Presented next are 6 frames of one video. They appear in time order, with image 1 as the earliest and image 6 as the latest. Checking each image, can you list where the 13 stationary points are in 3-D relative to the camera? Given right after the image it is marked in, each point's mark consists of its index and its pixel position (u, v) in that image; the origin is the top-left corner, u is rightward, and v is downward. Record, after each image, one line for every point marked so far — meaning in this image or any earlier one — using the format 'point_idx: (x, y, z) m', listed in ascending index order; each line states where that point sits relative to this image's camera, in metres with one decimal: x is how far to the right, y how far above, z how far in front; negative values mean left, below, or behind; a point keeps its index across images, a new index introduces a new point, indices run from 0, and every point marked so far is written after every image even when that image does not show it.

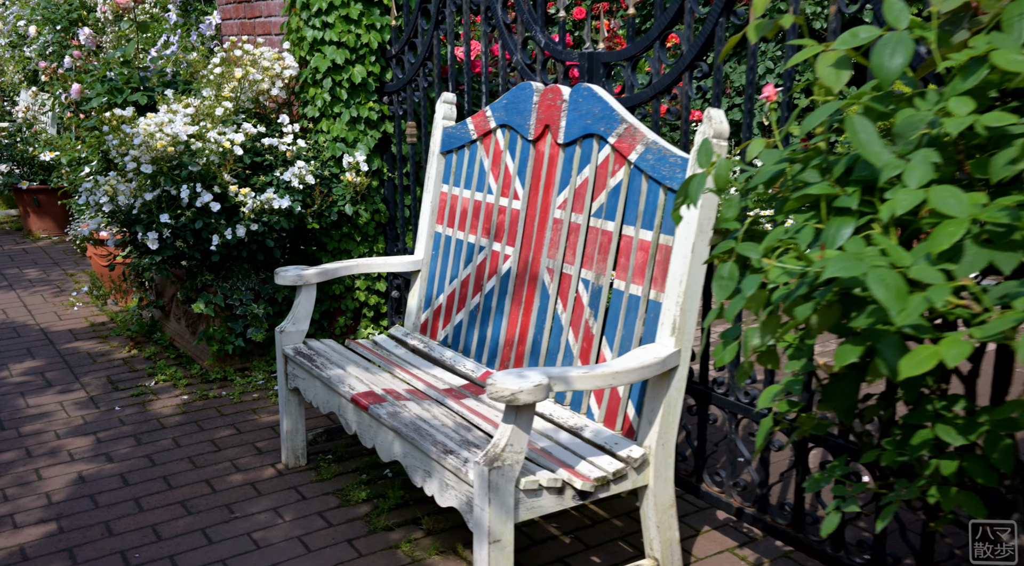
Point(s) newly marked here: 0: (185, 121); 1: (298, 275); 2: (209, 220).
0: (-1.7, +0.9, +5.1) m
1: (-0.9, 0.0, +4.1) m
2: (-1.5, +0.3, +5.0) m
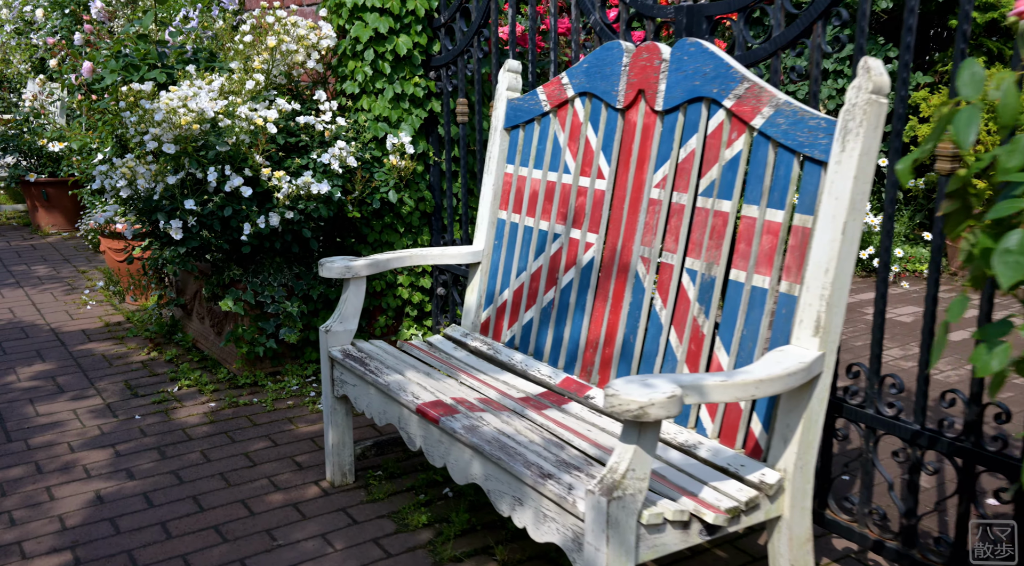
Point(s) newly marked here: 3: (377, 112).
0: (-1.4, +0.9, +4.6) m
1: (-0.6, +0.1, +3.6) m
2: (-1.3, +0.4, +4.5) m
3: (-0.7, +0.9, +4.8) m
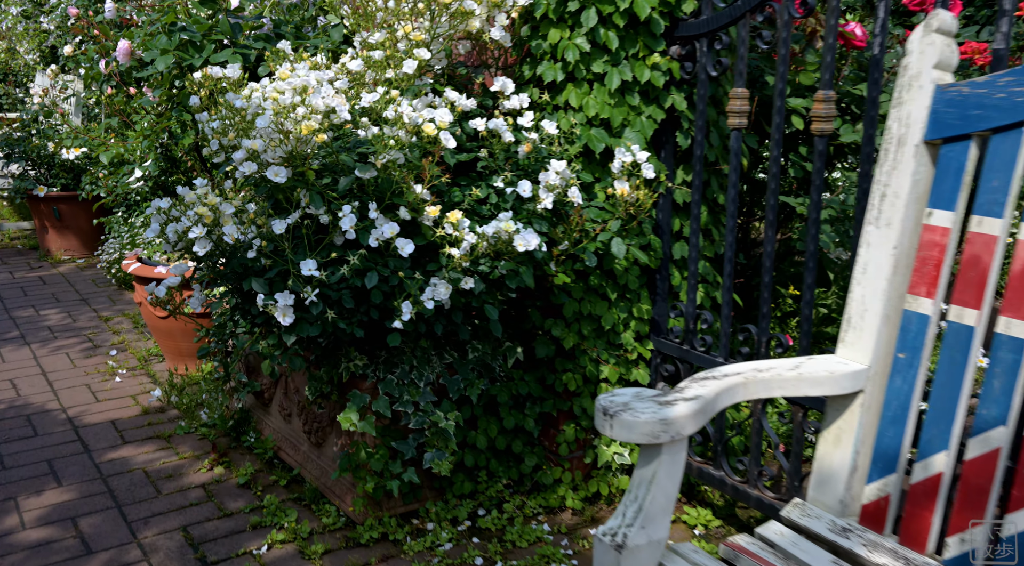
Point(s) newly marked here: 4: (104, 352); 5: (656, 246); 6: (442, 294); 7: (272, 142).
0: (-0.5, +0.6, +2.8) m
1: (+0.3, -0.3, +1.8) m
2: (-0.3, 0.0, +2.7) m
3: (+0.3, +0.5, +3.0) m
4: (-2.2, -0.4, +5.2) m
5: (+0.5, +0.1, +3.2) m
6: (-0.2, 0.0, +2.7) m
7: (-0.7, +0.4, +2.6) m
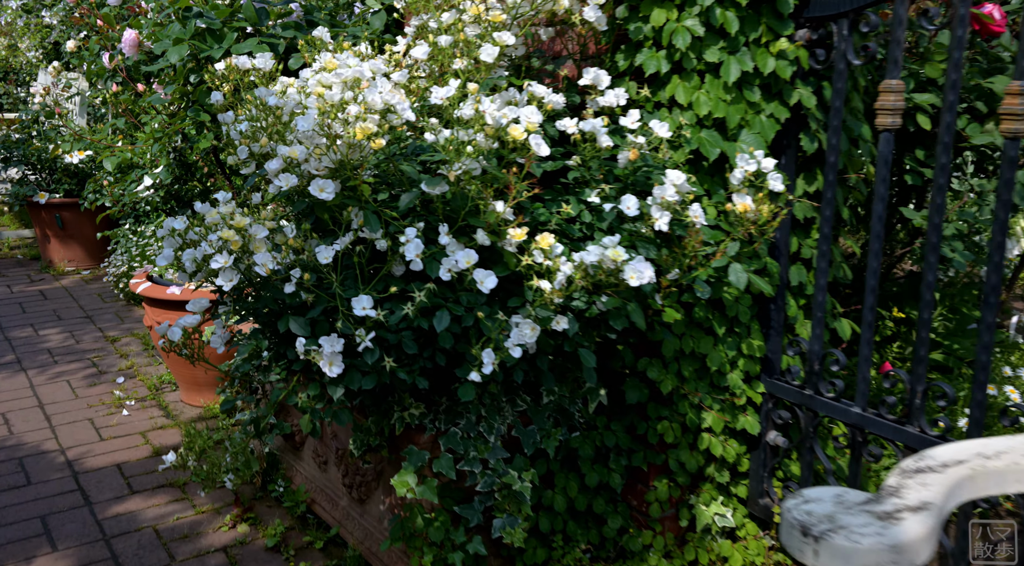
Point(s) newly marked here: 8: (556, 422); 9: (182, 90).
0: (-0.3, +0.5, +2.2) m
1: (+0.5, -0.4, +1.2) m
2: (-0.1, -0.1, +2.1) m
3: (+0.5, +0.4, +2.5) m
4: (-1.9, -0.5, +4.6) m
5: (+0.7, 0.0, +2.6) m
6: (0.0, -0.1, +2.1) m
7: (-0.4, +0.3, +2.1) m
8: (+0.1, -0.4, +2.7) m
9: (-1.1, +0.6, +3.2) m
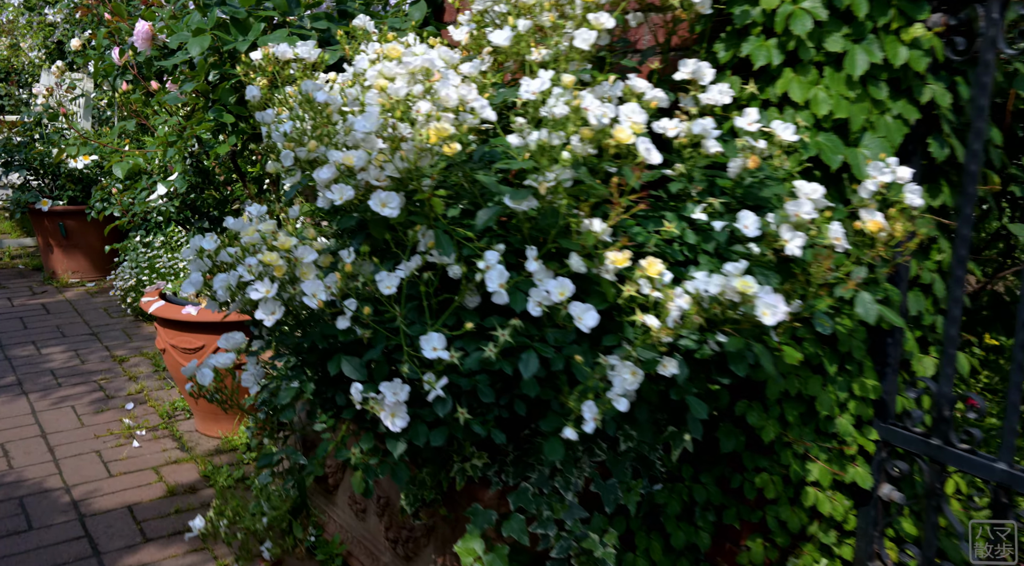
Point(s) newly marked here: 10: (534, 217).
0: (-0.1, +0.4, +1.8) m
1: (+0.7, -0.4, +0.8) m
2: (+0.1, -0.1, +1.7) m
3: (+0.7, +0.4, +2.1) m
4: (-1.7, -0.5, +4.3) m
5: (+0.9, 0.0, +2.2) m
6: (+0.2, -0.2, +1.8) m
7: (-0.2, +0.2, +1.7) m
8: (+0.3, -0.5, +2.3) m
9: (-0.9, +0.6, +2.8) m
10: (0.0, +0.1, +1.7) m
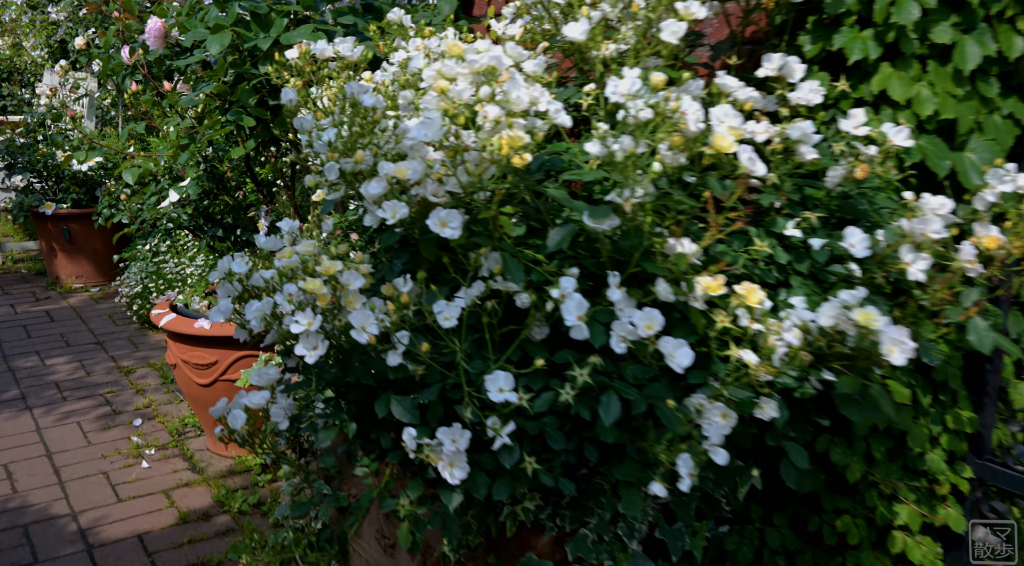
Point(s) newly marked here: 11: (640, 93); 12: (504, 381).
0: (+0.1, +0.4, +1.6) m
1: (+0.8, -0.5, +0.6) m
2: (+0.2, -0.2, +1.5) m
3: (+0.8, +0.3, +1.8) m
4: (-1.6, -0.6, +4.0) m
5: (+1.0, -0.1, +2.0) m
6: (+0.3, -0.2, +1.5) m
7: (-0.1, +0.2, +1.5) m
8: (+0.5, -0.5, +2.1) m
9: (-0.8, +0.5, +2.6) m
10: (+0.2, +0.1, +1.5) m
11: (+0.2, +0.3, +1.6) m
12: (0.0, -0.2, +1.4) m
